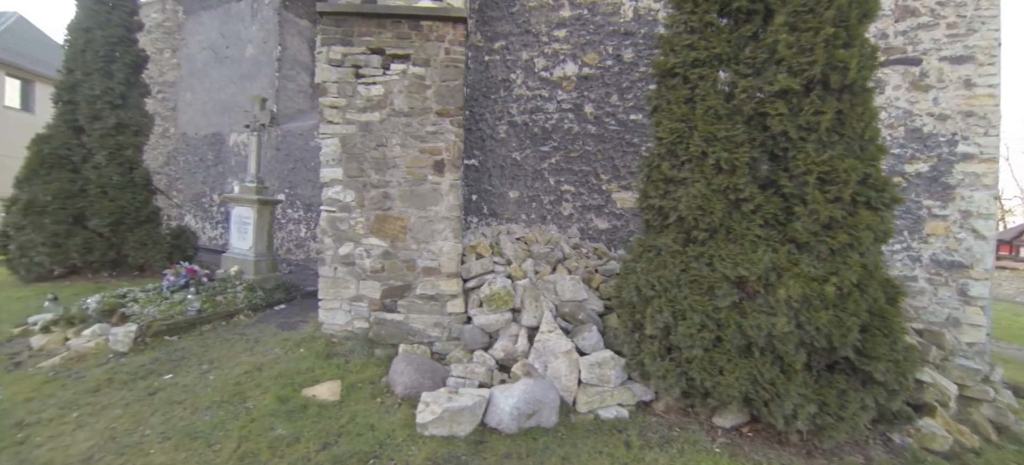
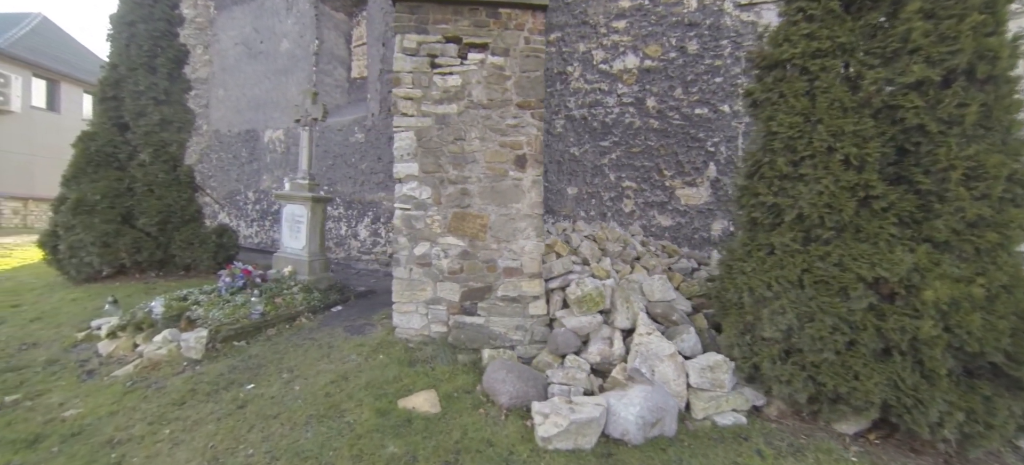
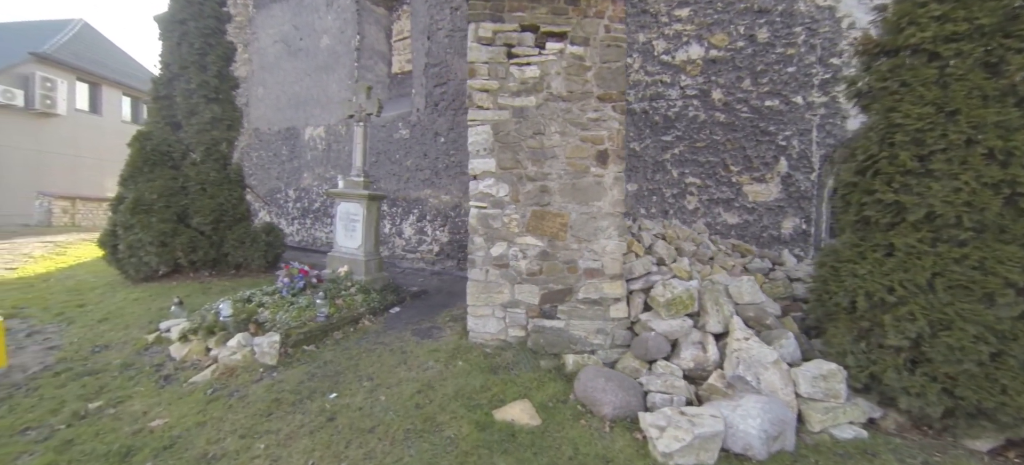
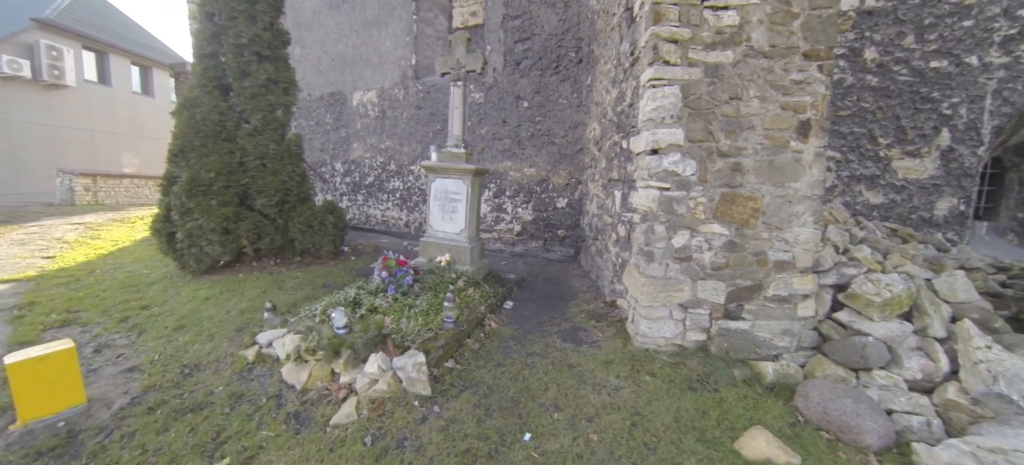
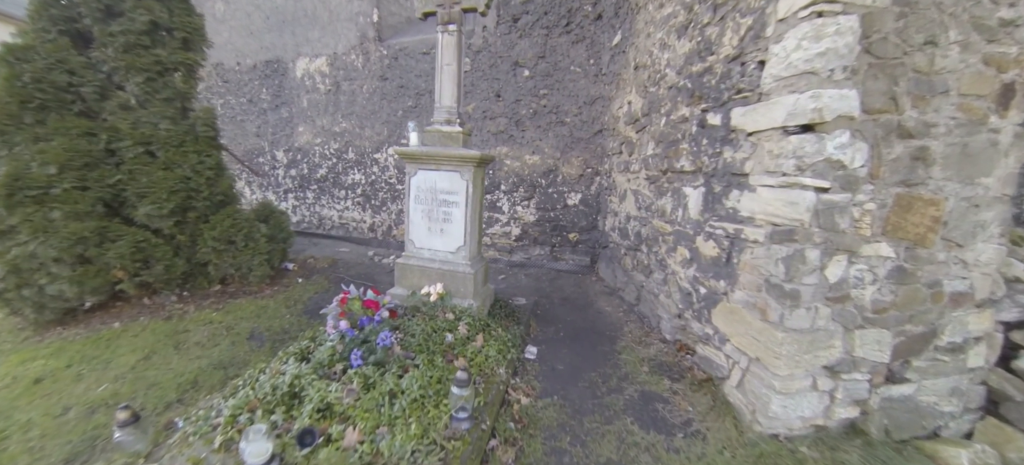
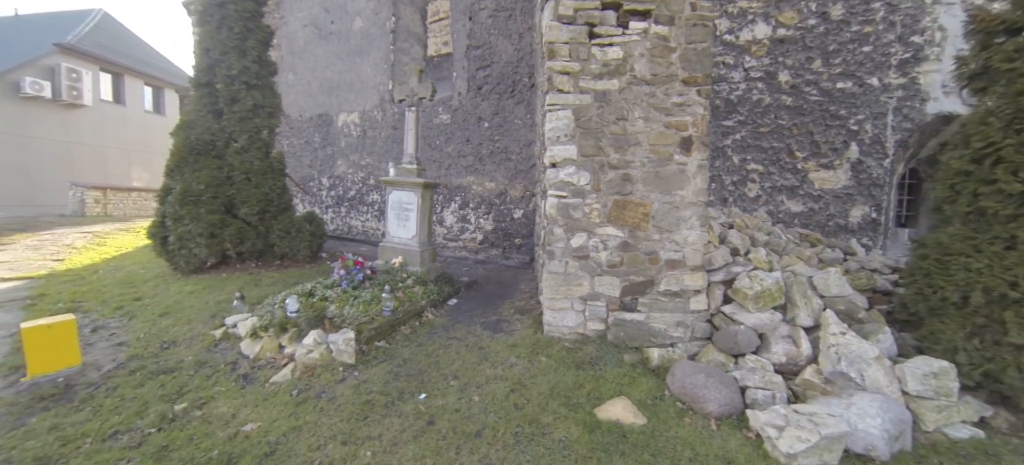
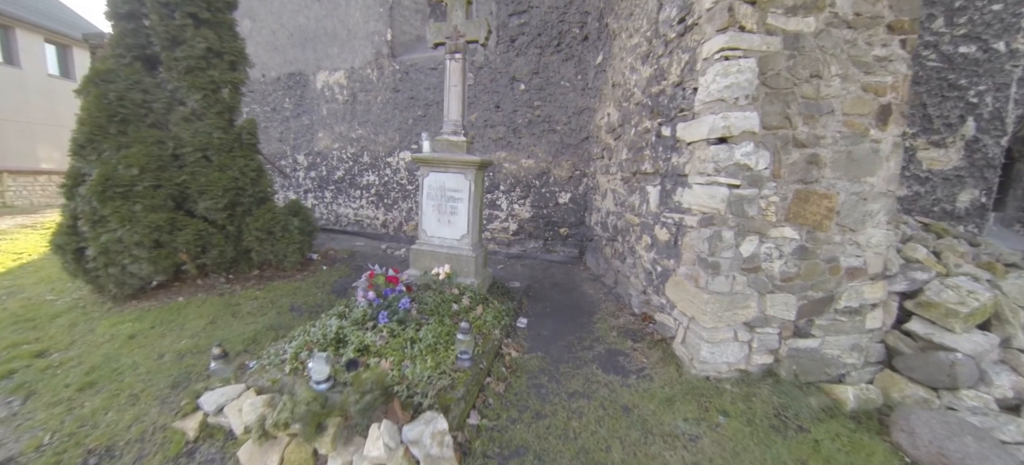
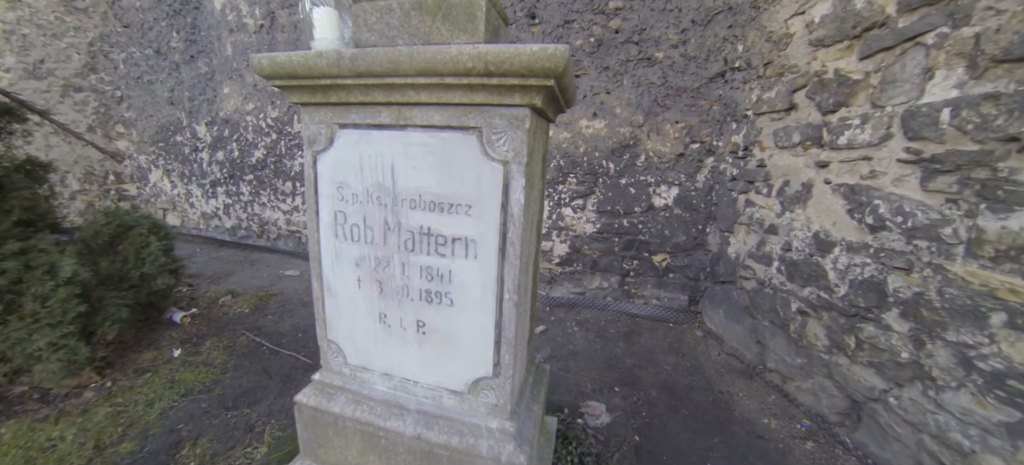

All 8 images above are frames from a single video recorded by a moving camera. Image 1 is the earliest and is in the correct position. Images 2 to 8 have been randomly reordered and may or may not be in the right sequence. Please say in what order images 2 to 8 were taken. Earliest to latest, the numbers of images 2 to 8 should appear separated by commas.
2, 3, 6, 4, 7, 5, 8
